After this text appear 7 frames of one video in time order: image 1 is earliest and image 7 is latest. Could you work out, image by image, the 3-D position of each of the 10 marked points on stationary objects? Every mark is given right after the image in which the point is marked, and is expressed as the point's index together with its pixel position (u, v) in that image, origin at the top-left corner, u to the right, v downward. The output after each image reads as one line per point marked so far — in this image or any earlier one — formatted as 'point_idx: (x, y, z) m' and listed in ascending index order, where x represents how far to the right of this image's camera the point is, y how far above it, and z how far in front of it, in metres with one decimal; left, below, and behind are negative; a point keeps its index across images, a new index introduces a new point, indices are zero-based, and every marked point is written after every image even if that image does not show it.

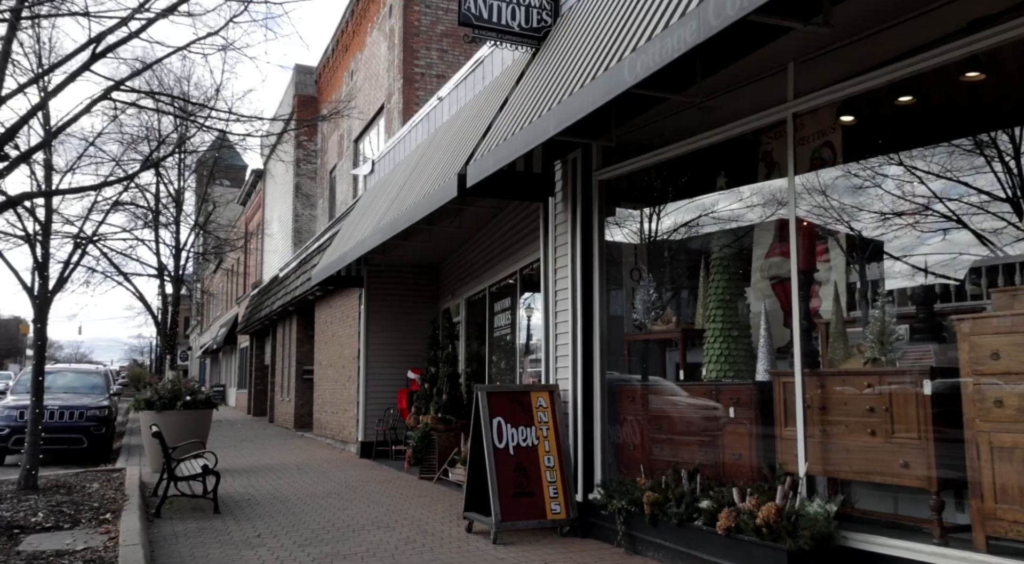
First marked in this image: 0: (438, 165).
0: (-0.8, +1.3, +8.9) m
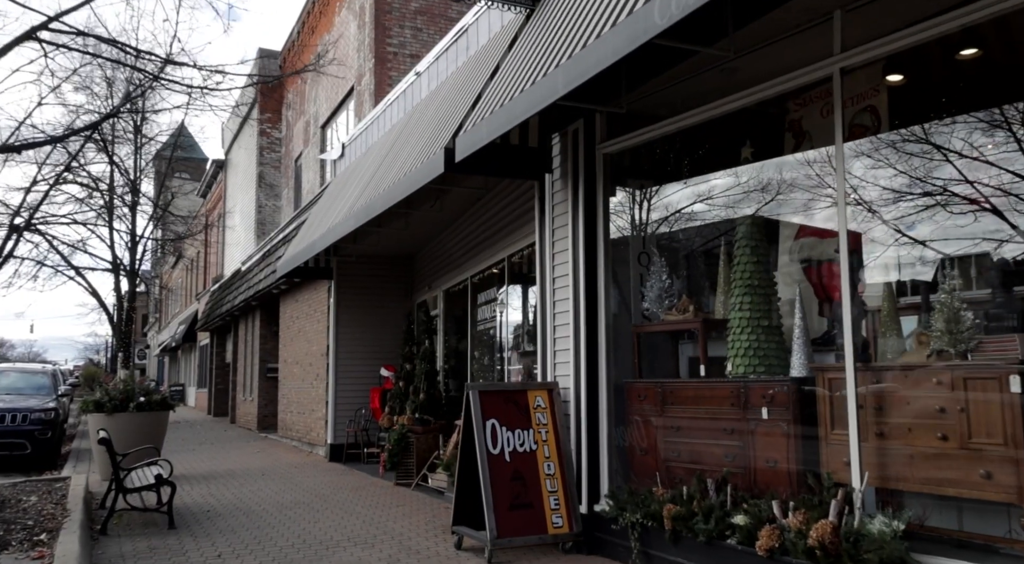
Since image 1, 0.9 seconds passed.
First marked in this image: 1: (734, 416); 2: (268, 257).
0: (-1.0, +1.4, +8.1) m
1: (+1.5, -0.9, +5.2) m
2: (-5.4, +0.5, +17.5) m
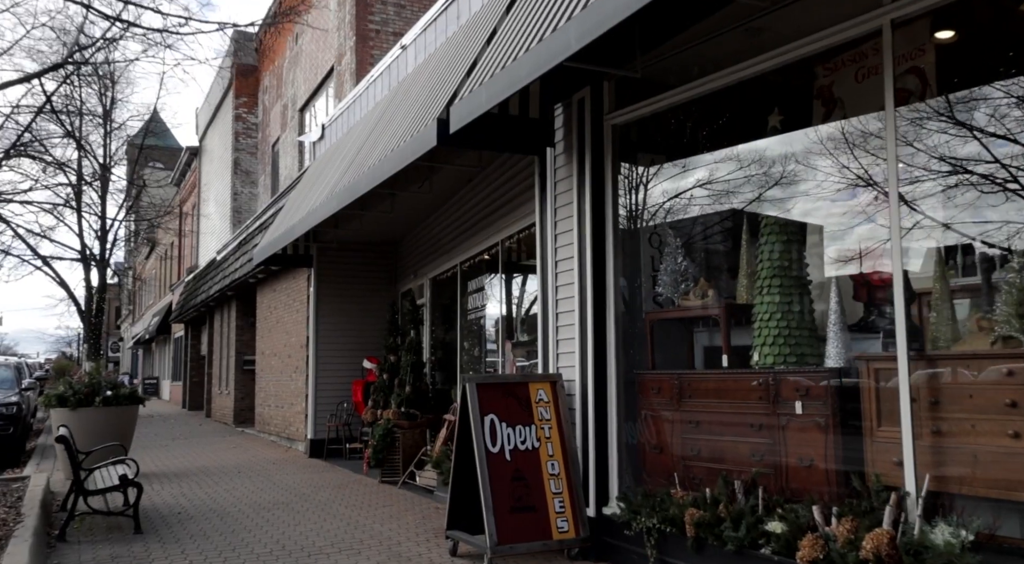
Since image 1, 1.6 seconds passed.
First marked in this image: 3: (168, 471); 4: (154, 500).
0: (-1.0, +1.6, +7.6) m
1: (+1.5, -0.8, +4.7) m
2: (-5.7, +0.8, +16.8) m
3: (-4.8, -2.6, +11.0) m
4: (-3.9, -2.4, +8.5) m
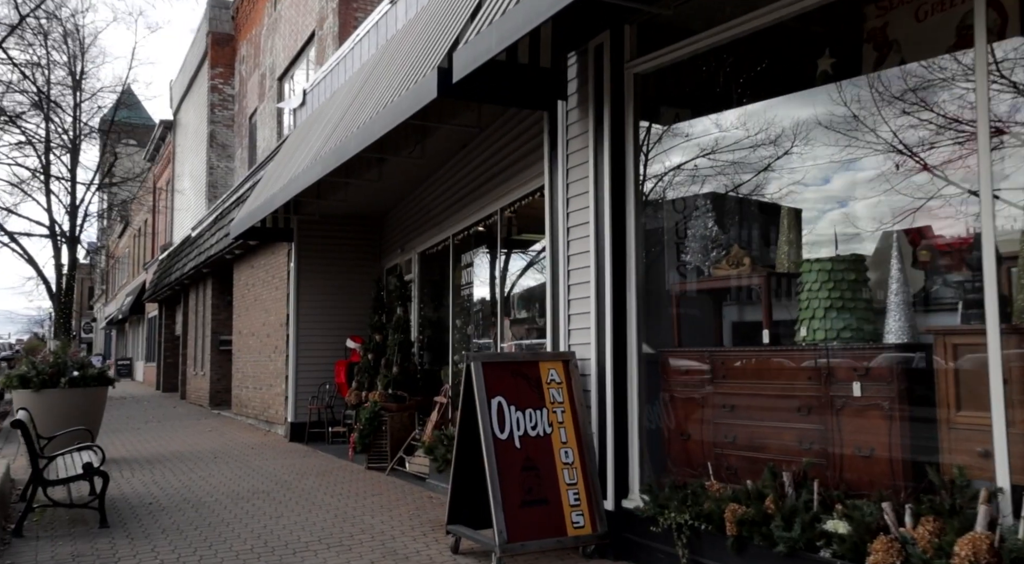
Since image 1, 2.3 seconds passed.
0: (-1.0, +1.8, +6.9) m
1: (+1.6, -0.6, +4.1) m
2: (-6.0, +1.2, +16.0) m
3: (-4.9, -2.3, +10.3) m
4: (-3.9, -2.1, +7.8) m
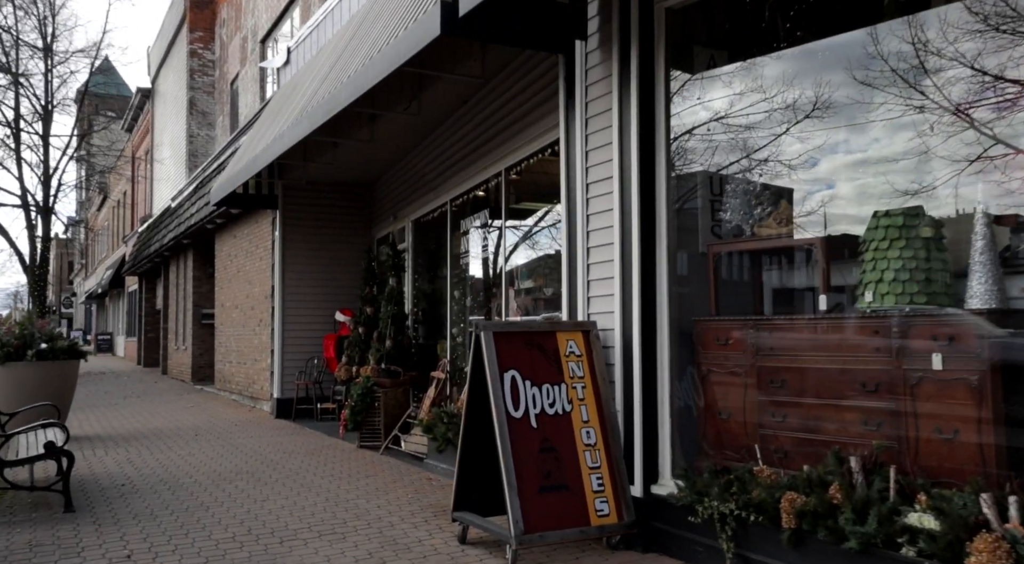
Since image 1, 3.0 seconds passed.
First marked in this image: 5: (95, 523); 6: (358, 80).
0: (-0.9, +2.1, +6.3) m
1: (+1.7, -0.4, +3.6) m
2: (-6.1, +1.8, +15.3) m
3: (-4.9, -1.9, +9.7) m
4: (-3.9, -1.7, +7.3) m
5: (-2.8, -1.6, +5.3) m
6: (-1.3, +1.6, +6.4) m
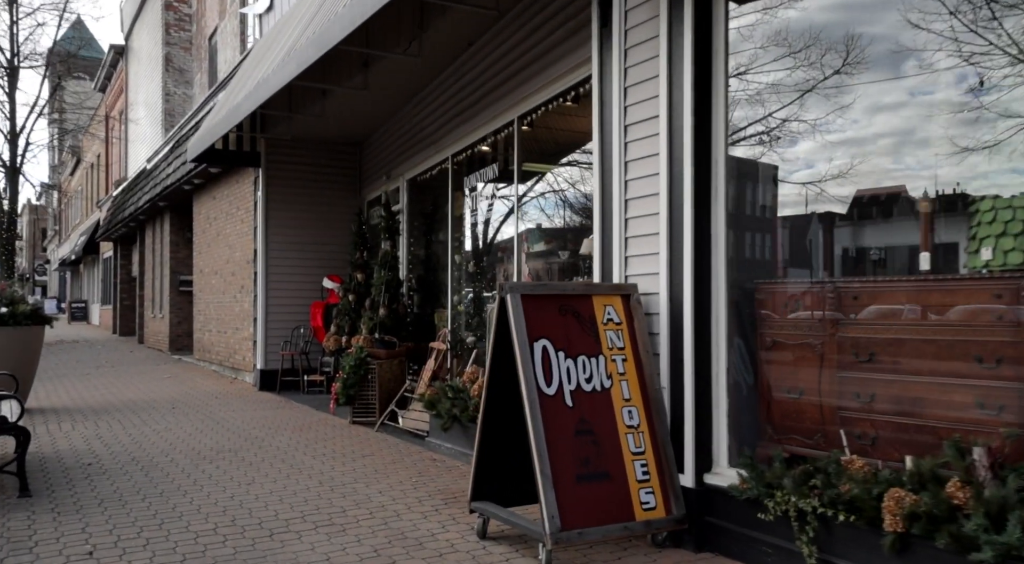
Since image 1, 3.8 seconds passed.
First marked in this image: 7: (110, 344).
0: (-0.8, +2.4, +5.5) m
1: (+1.9, -0.2, +3.0) m
2: (-6.1, +2.5, +14.4) m
3: (-4.9, -1.4, +9.0) m
4: (-3.8, -1.4, +6.6) m
5: (-2.7, -1.4, +4.6) m
6: (-1.1, +1.9, +5.6) m
7: (-10.1, -1.6, +19.8) m
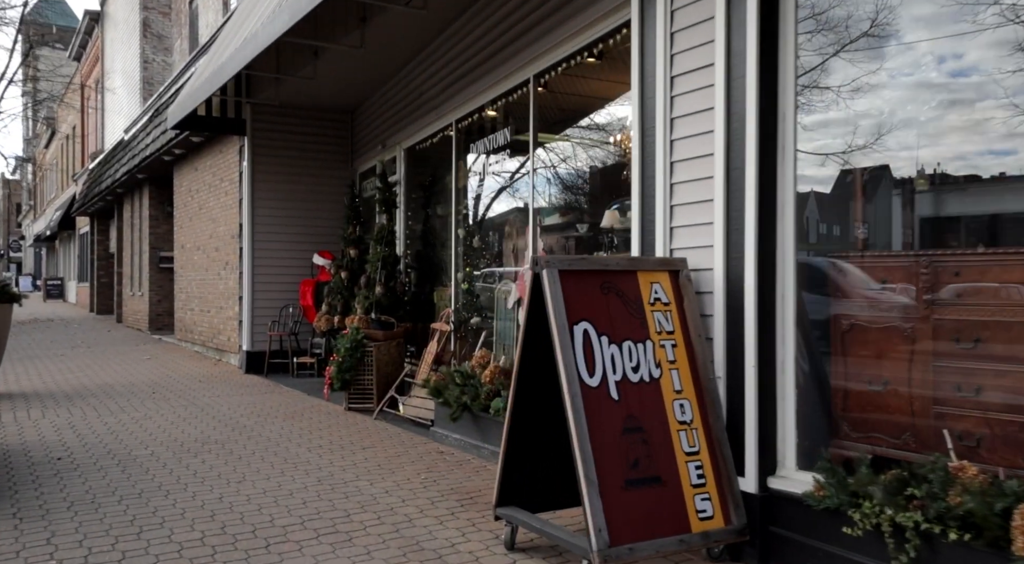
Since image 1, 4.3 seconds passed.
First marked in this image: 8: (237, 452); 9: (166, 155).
0: (-0.6, +2.6, +4.9) m
1: (+2.0, -0.1, +2.5) m
2: (-6.2, +2.9, +13.6) m
3: (-4.8, -1.2, +8.3) m
4: (-3.7, -1.2, +6.0) m
5: (-2.5, -1.2, +4.1) m
6: (-1.0, +2.1, +5.0) m
7: (-10.3, -1.0, +19.0) m
8: (-1.9, -1.2, +5.4) m
9: (-5.7, +2.1, +12.9) m
